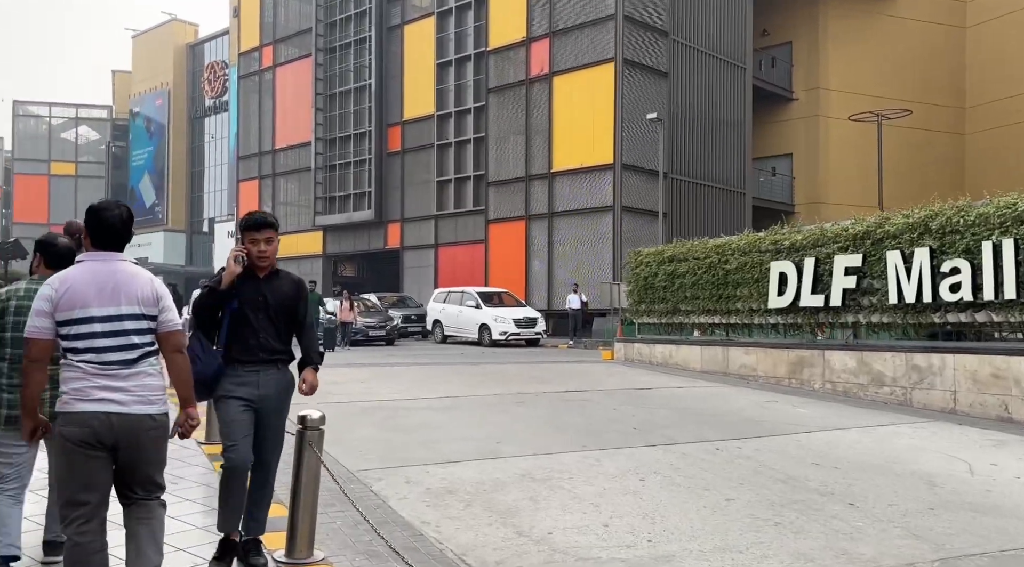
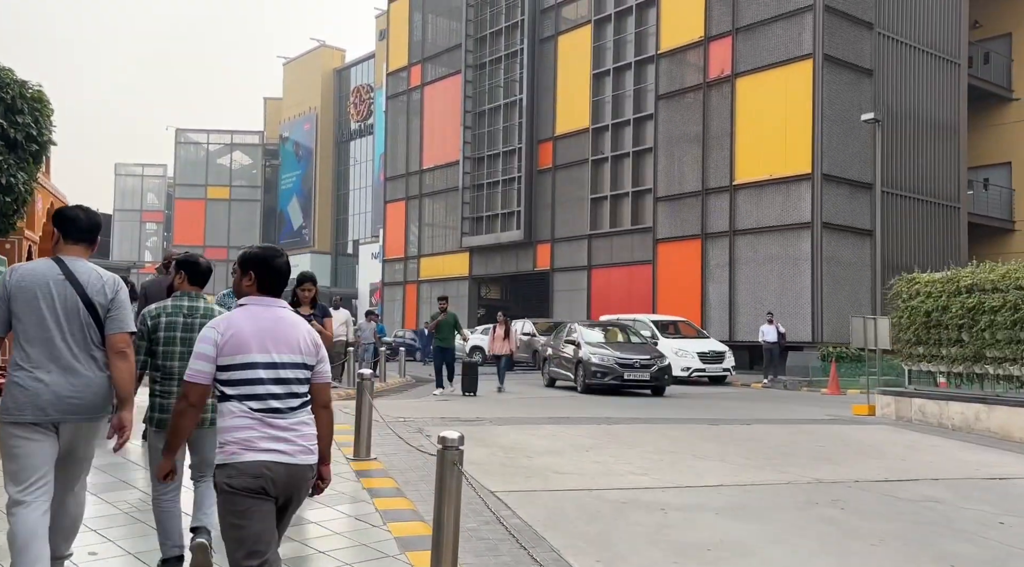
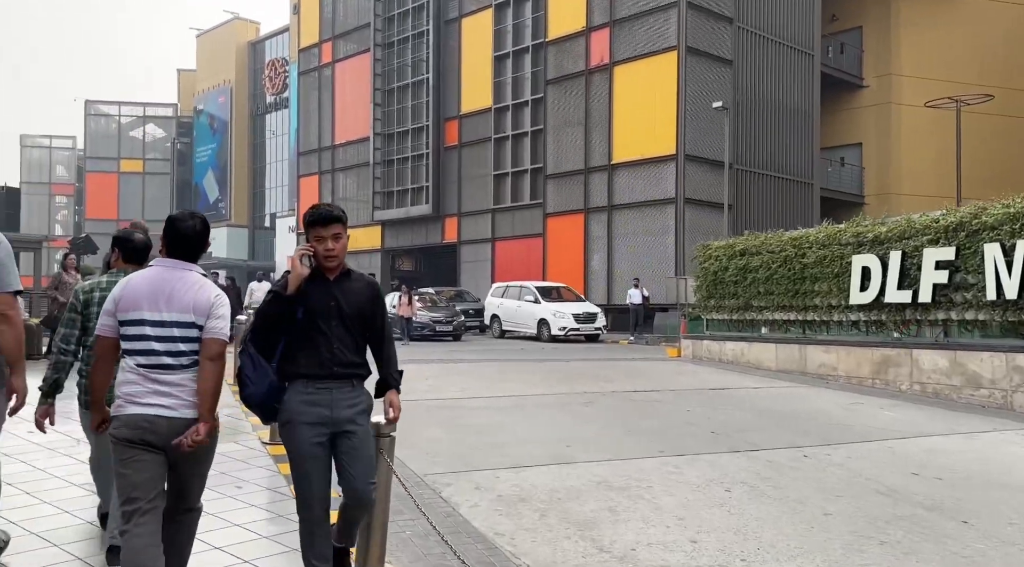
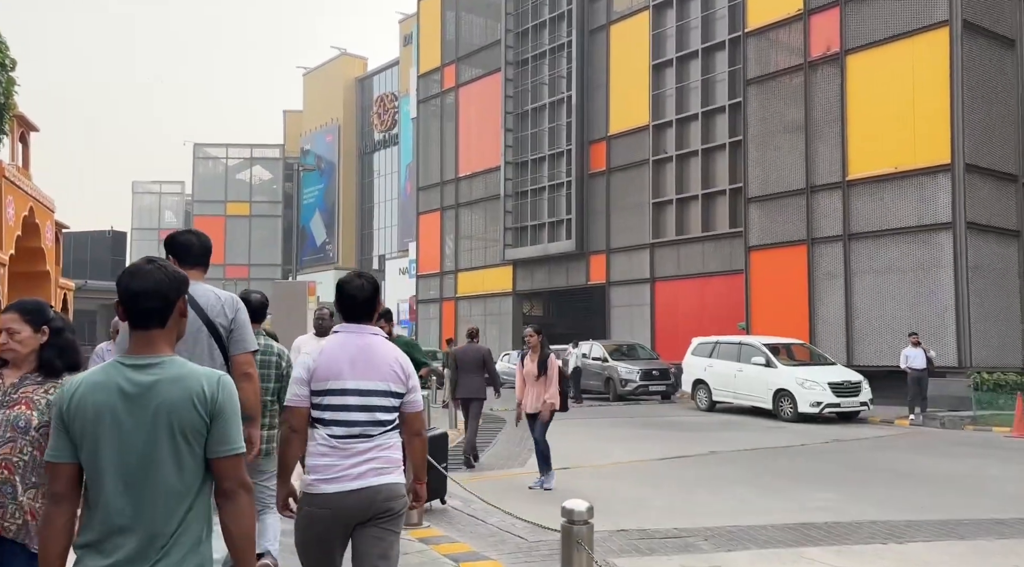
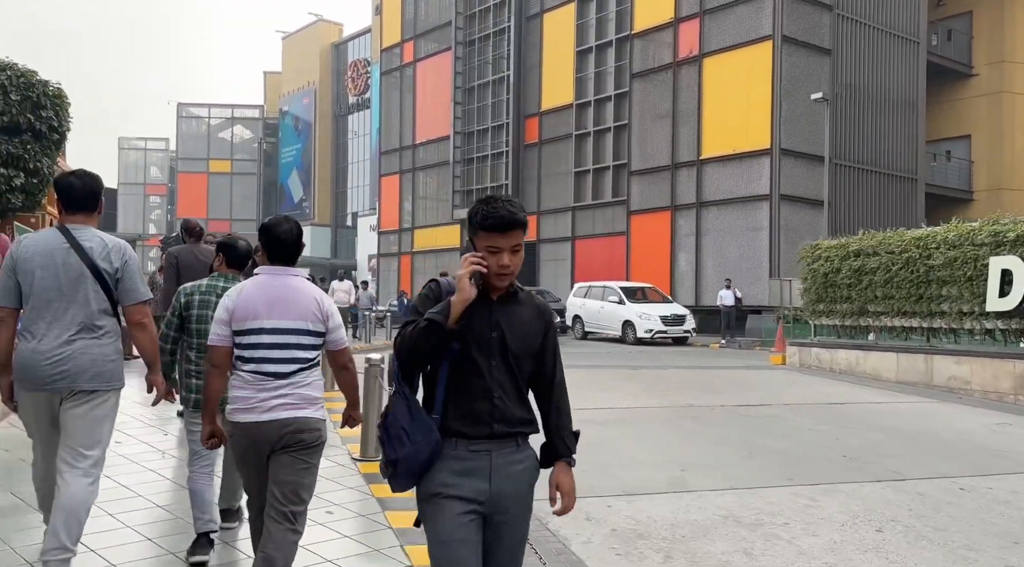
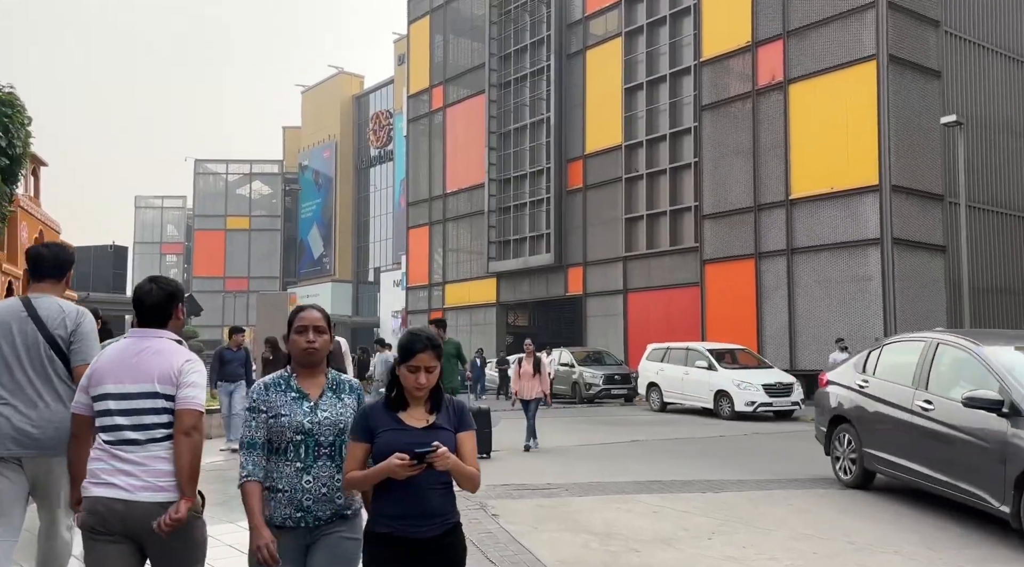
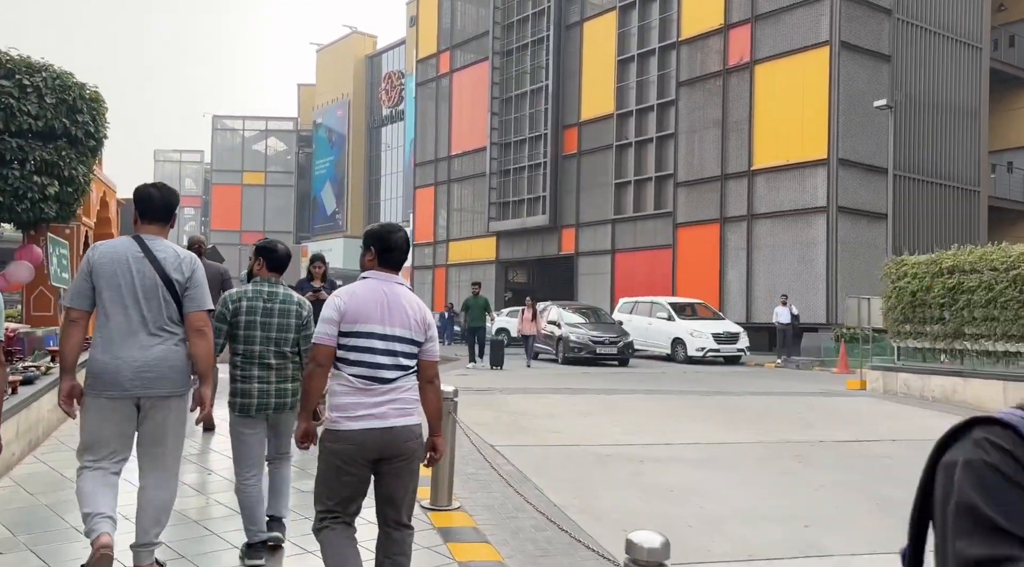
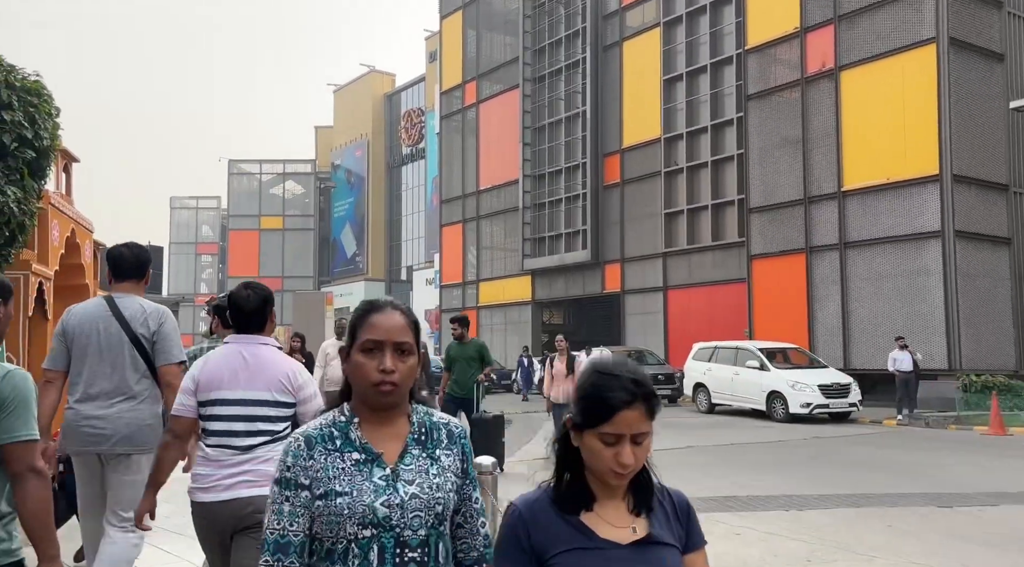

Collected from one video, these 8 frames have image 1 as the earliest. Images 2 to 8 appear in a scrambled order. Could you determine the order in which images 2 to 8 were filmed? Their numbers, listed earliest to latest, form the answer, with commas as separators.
3, 5, 7, 2, 6, 8, 4
